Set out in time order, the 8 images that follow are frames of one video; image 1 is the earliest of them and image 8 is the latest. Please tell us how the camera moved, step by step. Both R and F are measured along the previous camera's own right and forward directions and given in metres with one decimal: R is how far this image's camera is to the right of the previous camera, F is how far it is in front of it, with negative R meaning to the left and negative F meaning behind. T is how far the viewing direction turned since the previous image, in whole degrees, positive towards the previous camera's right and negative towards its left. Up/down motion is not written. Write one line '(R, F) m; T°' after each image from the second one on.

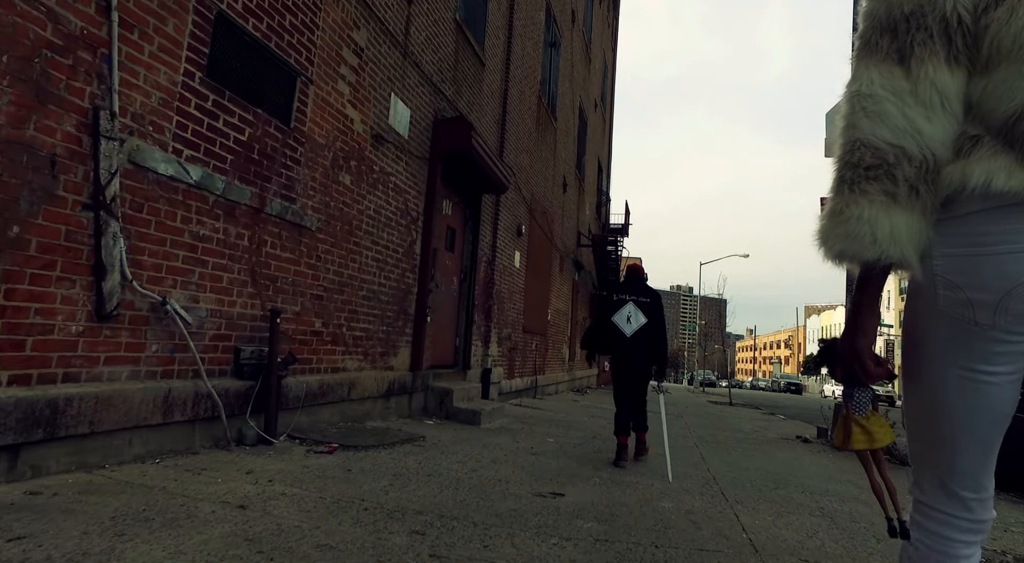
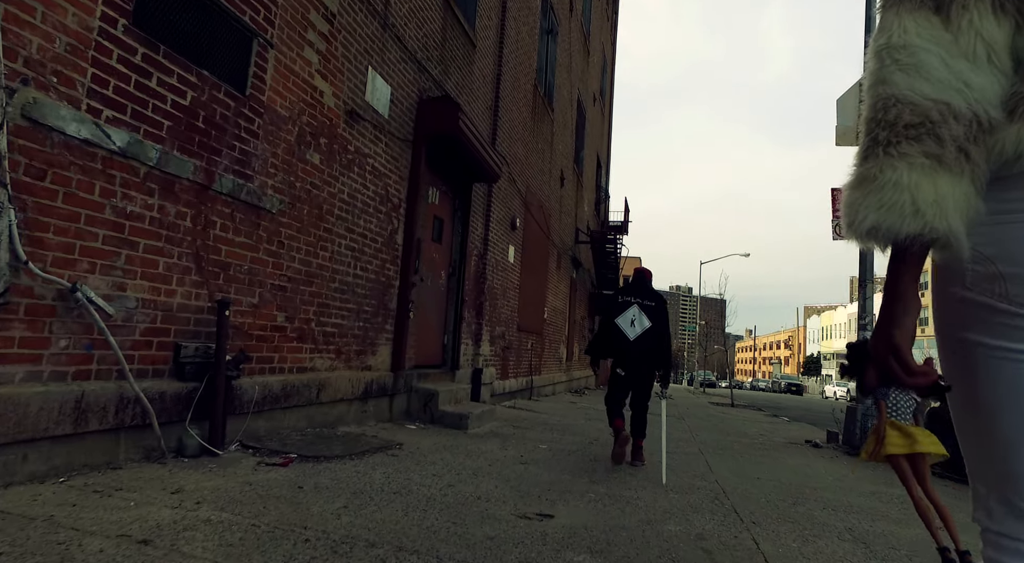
(+0.1, +0.6) m; 0°
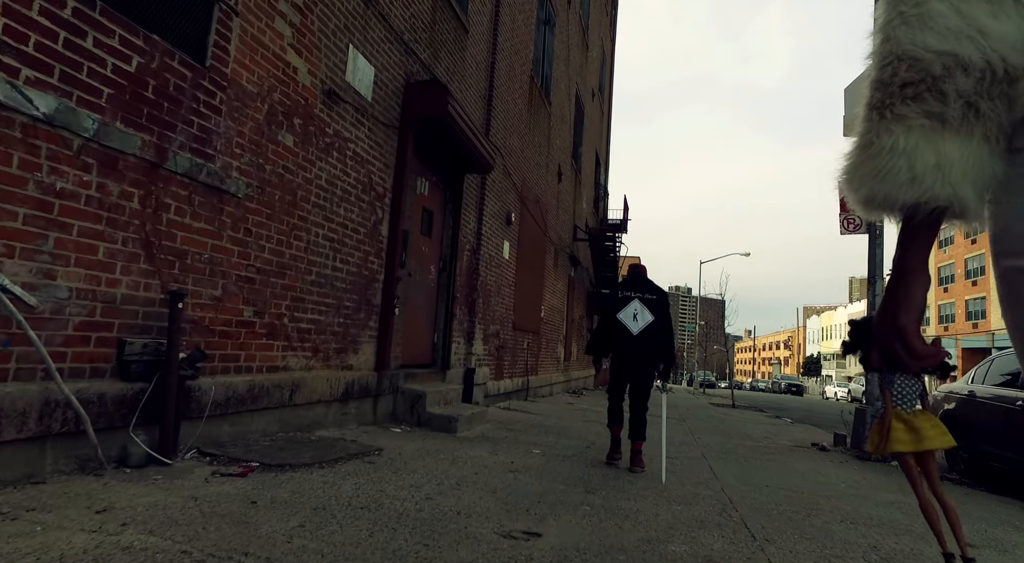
(+0.1, +0.4) m; 0°
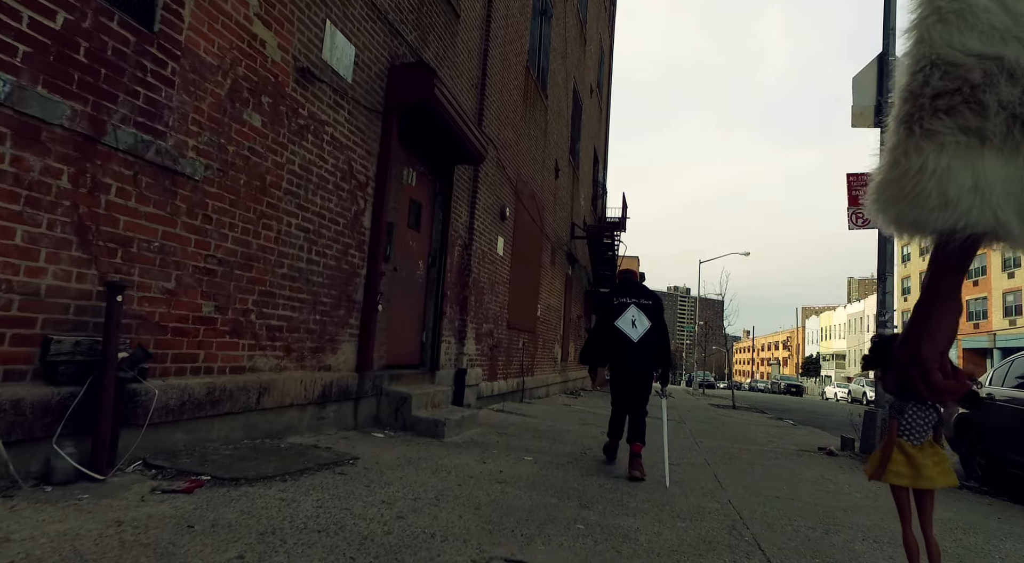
(+0.1, +0.4) m; 0°
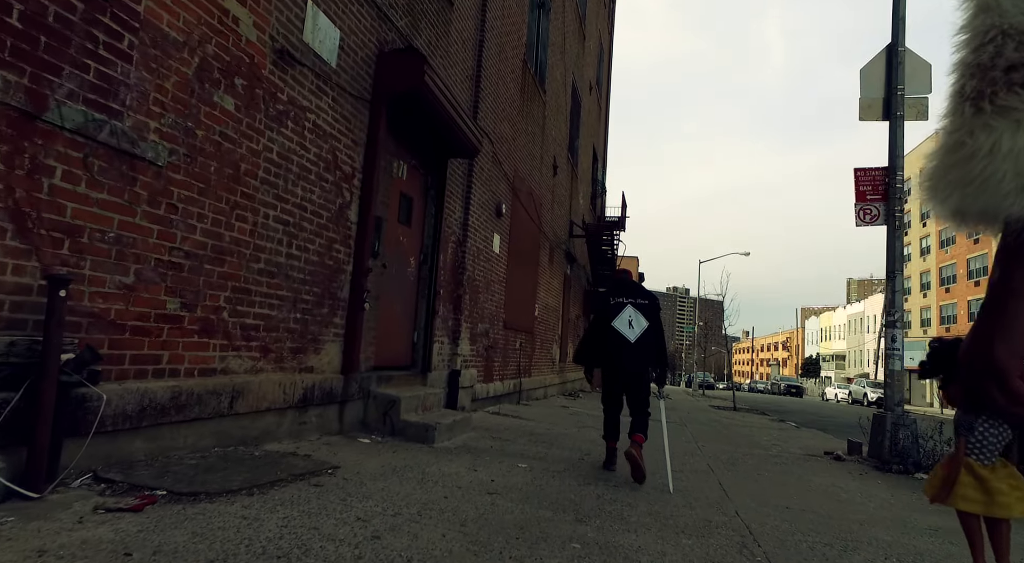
(0.0, +0.3) m; 0°
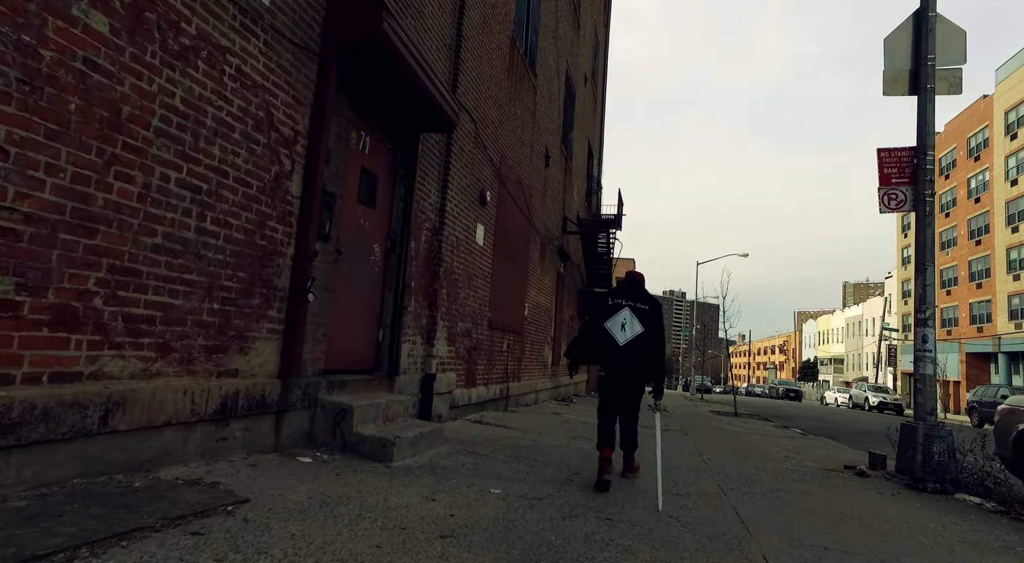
(+0.2, +1.0) m; 0°
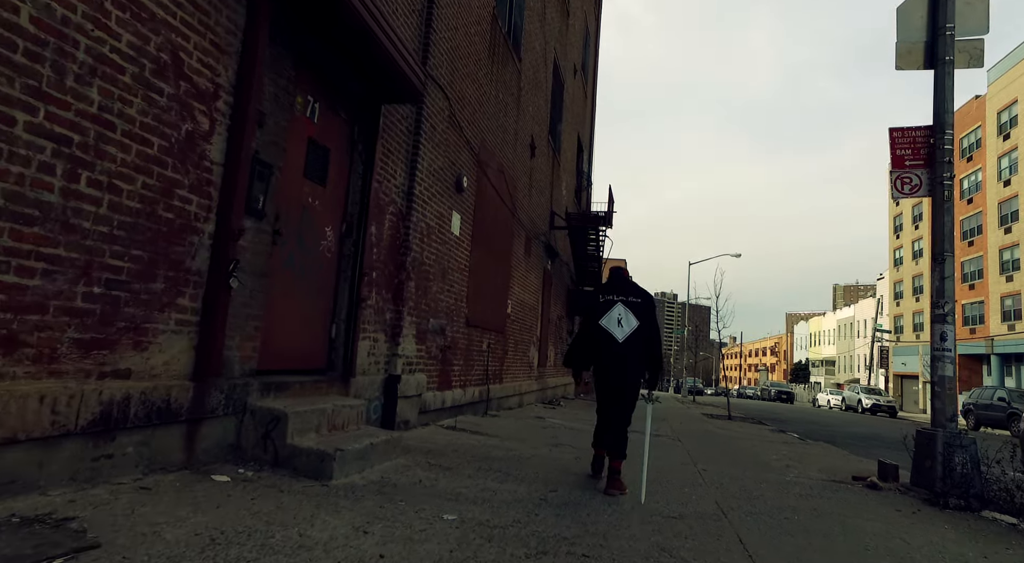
(+0.2, +0.8) m; +1°
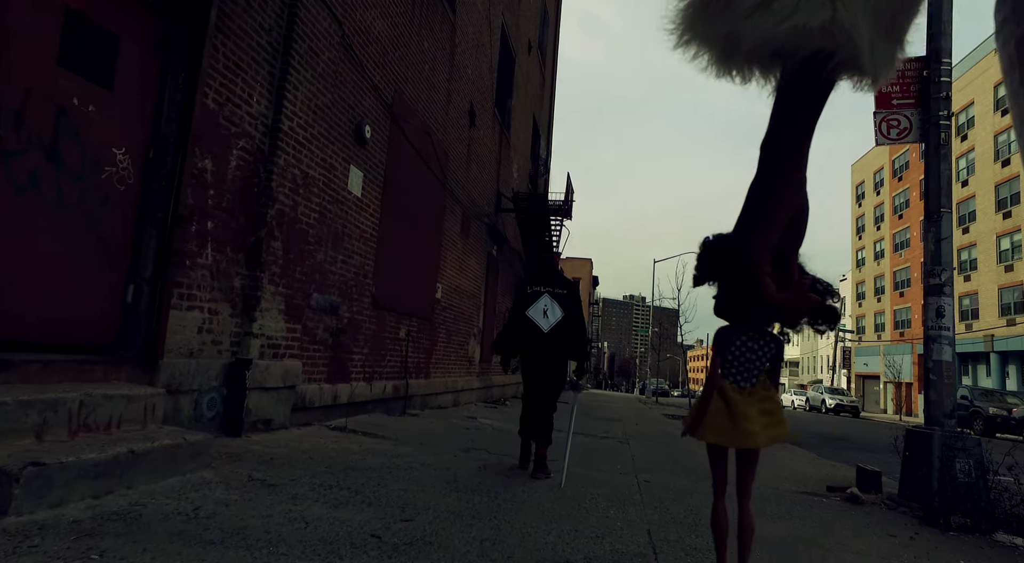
(+0.7, +1.6) m; +3°
